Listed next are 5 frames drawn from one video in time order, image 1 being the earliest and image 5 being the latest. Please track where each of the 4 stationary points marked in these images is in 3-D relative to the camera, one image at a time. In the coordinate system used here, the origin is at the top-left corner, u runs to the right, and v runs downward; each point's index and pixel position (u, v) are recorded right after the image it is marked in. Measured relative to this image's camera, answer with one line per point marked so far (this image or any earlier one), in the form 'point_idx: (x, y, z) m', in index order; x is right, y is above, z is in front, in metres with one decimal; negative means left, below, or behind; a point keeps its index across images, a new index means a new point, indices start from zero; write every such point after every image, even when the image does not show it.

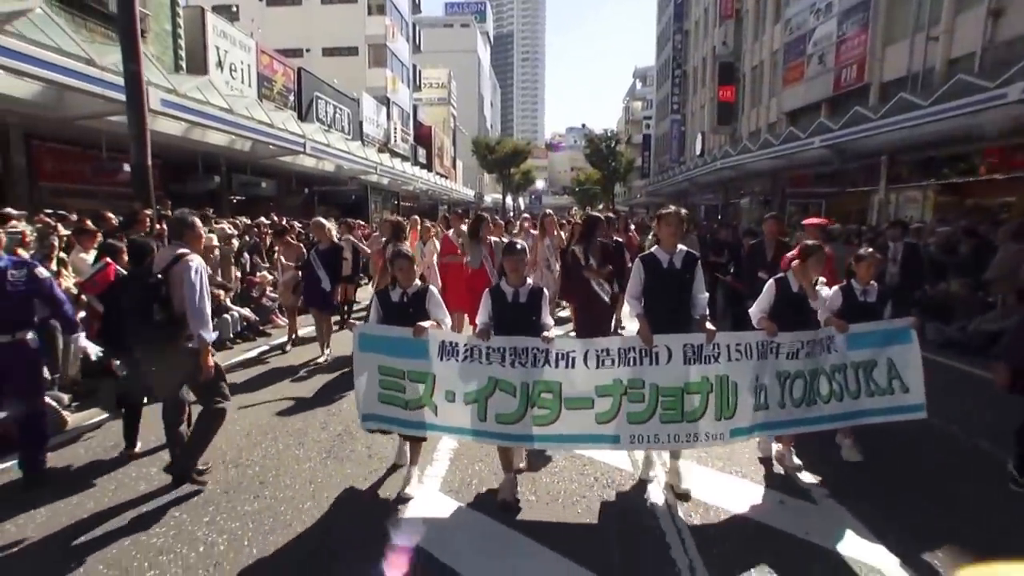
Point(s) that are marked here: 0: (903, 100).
0: (+11.2, +5.4, +18.0) m
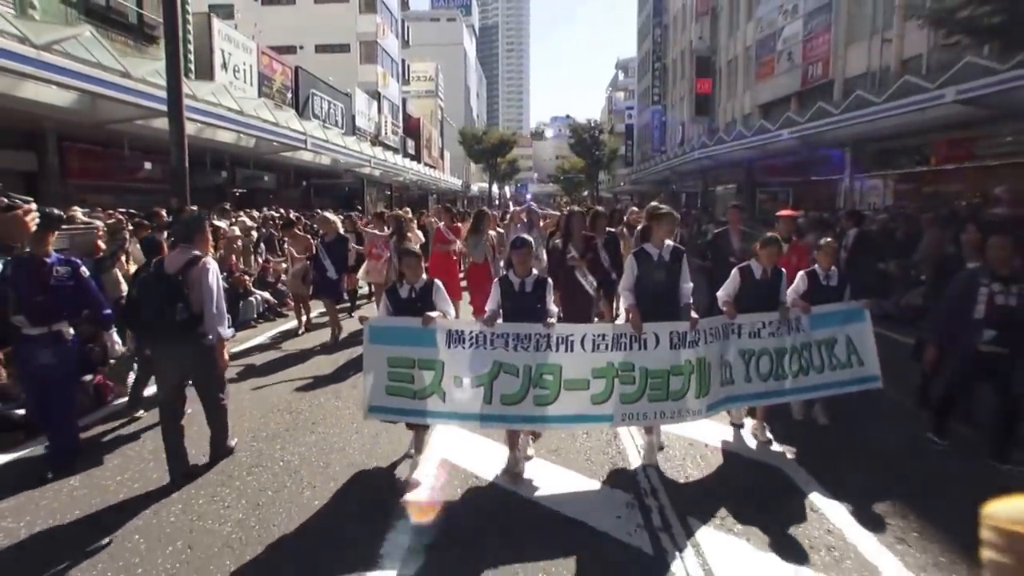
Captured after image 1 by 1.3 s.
0: (+10.9, +6.0, +19.8) m
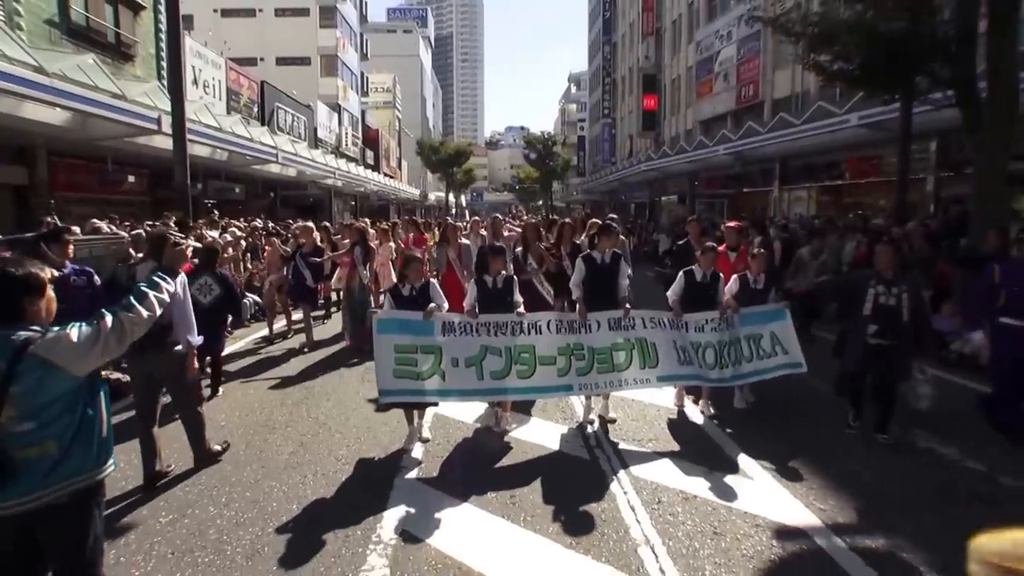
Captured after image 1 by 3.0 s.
0: (+9.5, +6.0, +22.4) m
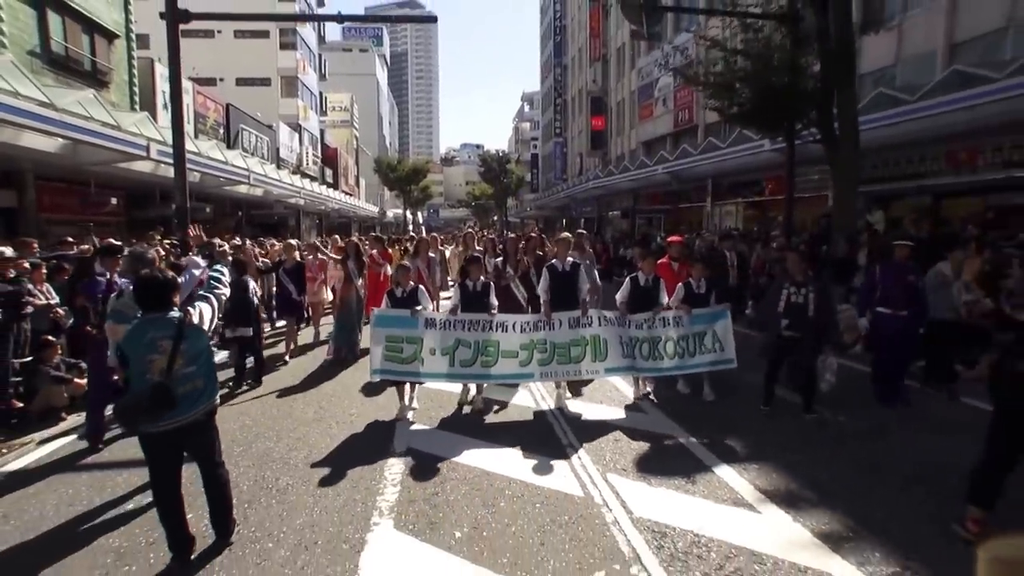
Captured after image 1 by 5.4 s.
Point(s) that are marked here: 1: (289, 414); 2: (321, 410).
0: (+7.9, +5.8, +25.2) m
1: (-2.8, -1.6, +7.9) m
2: (-2.5, -1.6, +8.1) m
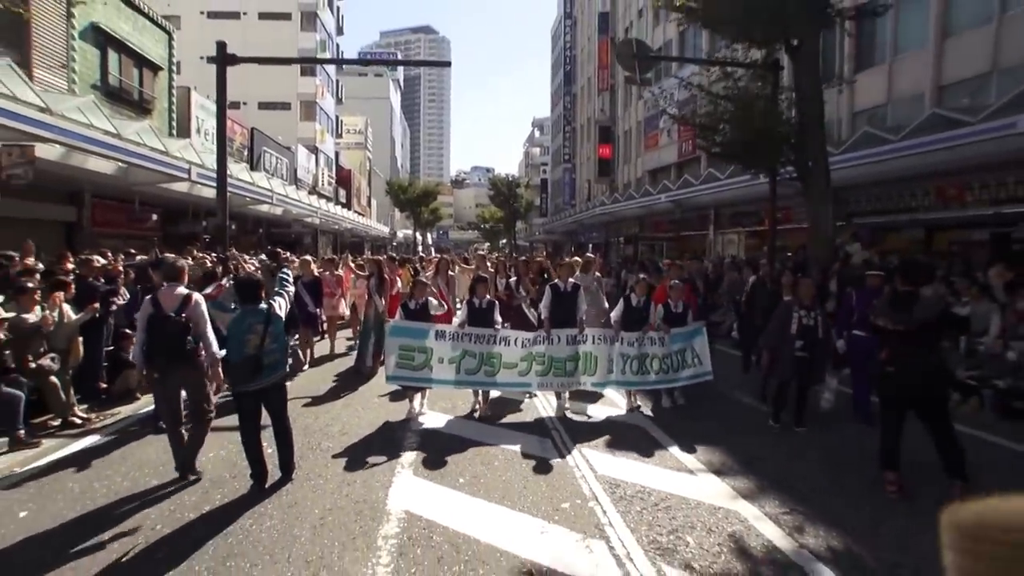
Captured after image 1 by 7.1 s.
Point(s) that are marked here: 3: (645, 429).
0: (+8.2, +4.8, +26.7) m
1: (-2.9, -1.7, +9.3) m
2: (-2.5, -1.7, +9.6) m
3: (+1.7, -1.8, +8.2) m
